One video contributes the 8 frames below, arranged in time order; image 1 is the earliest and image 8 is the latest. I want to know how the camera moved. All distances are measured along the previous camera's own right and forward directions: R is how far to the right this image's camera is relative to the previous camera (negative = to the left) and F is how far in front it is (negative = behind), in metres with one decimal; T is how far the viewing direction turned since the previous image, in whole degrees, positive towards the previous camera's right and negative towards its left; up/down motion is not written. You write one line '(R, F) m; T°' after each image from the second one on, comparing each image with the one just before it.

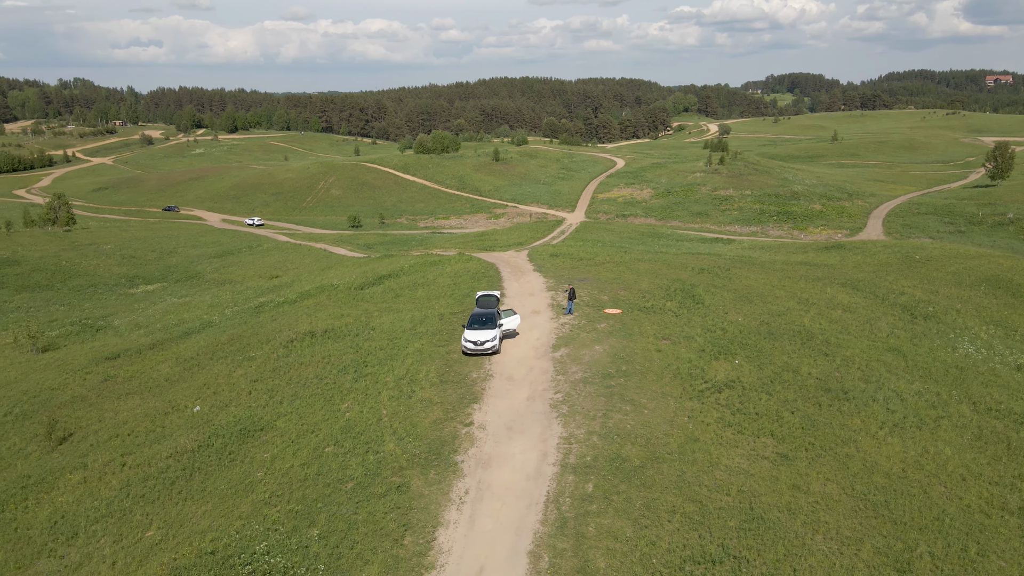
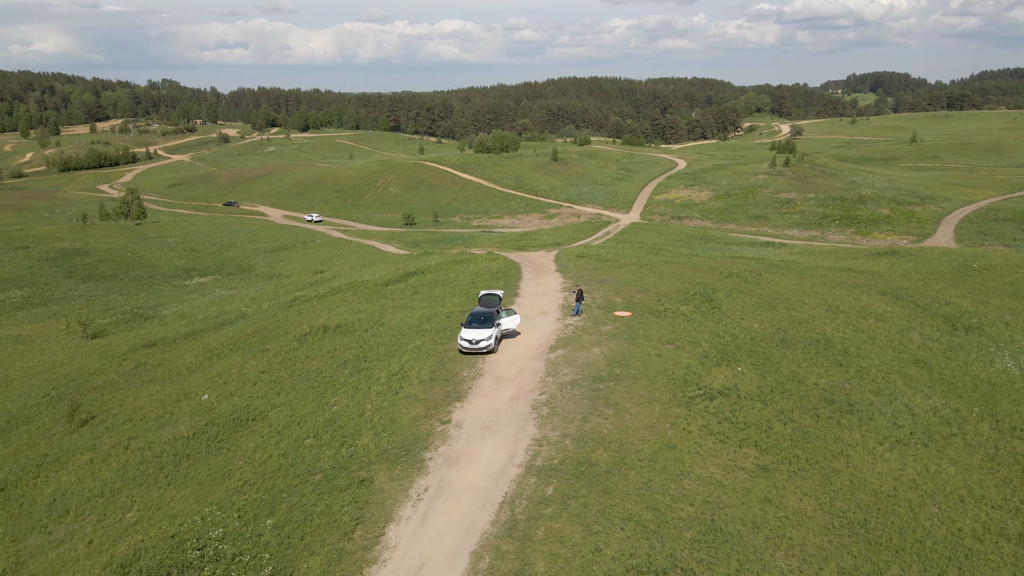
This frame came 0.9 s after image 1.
(+2.2, +0.2) m; -5°
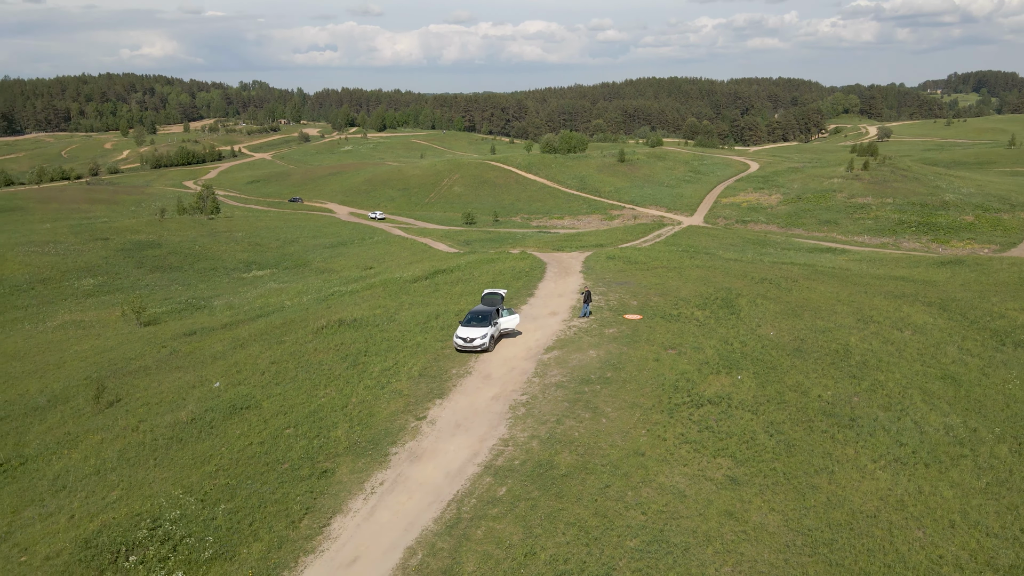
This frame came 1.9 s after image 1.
(+2.5, +0.2) m; -6°
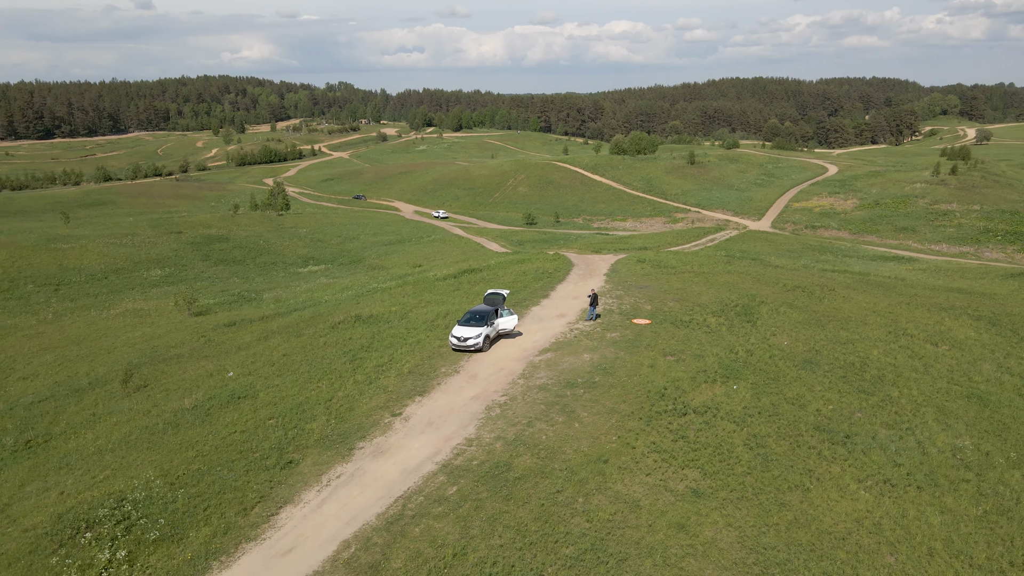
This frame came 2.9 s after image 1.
(+2.5, +0.2) m; -6°
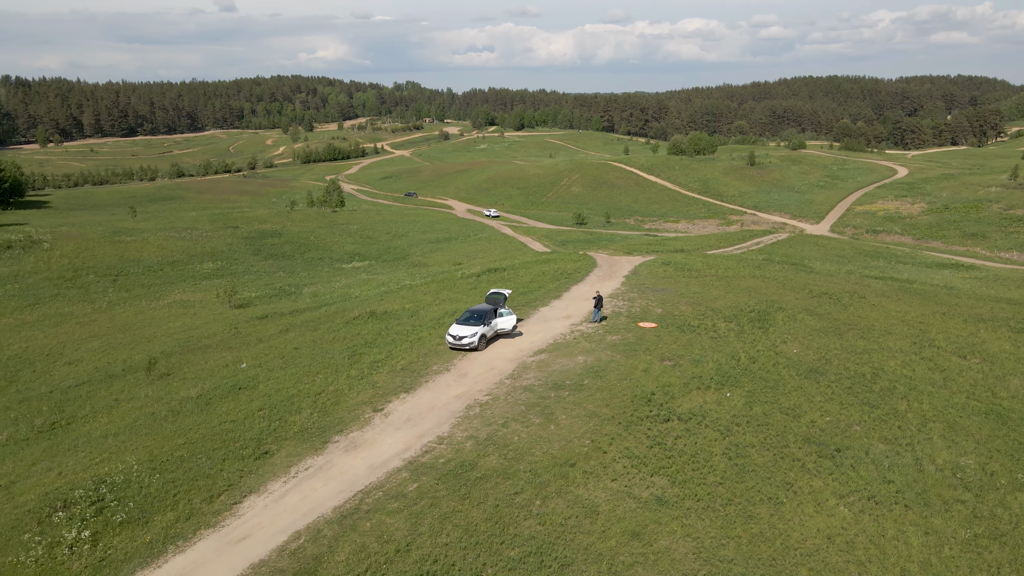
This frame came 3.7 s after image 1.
(+2.1, +0.1) m; -5°
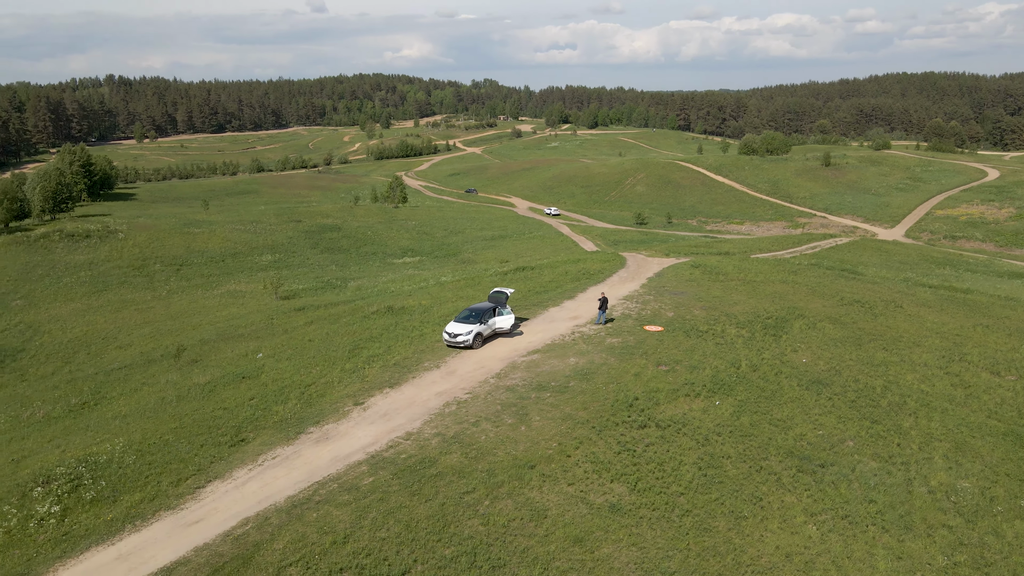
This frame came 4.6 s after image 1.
(+2.5, +0.1) m; -6°
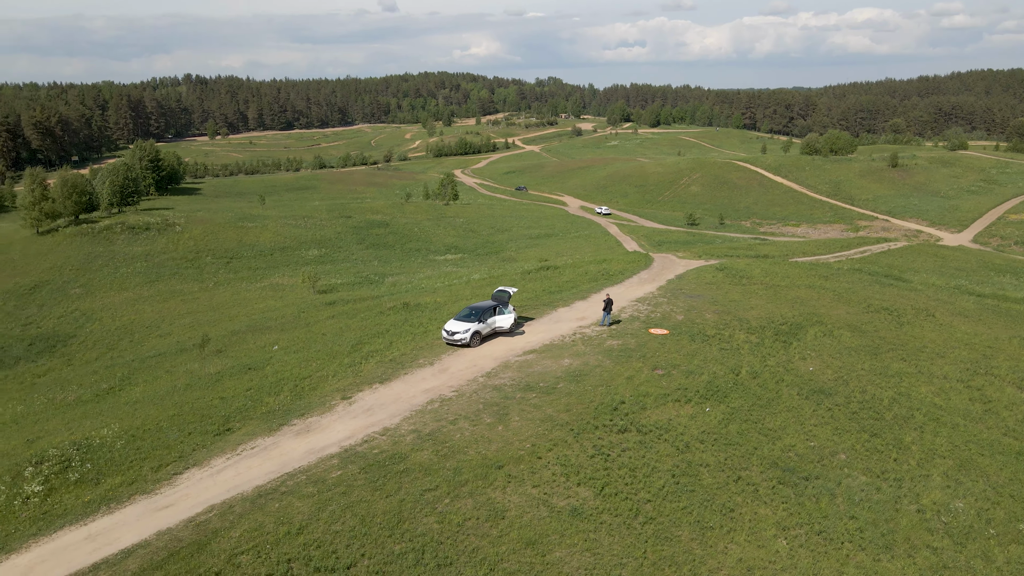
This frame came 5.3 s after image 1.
(+2.0, +0.1) m; -5°
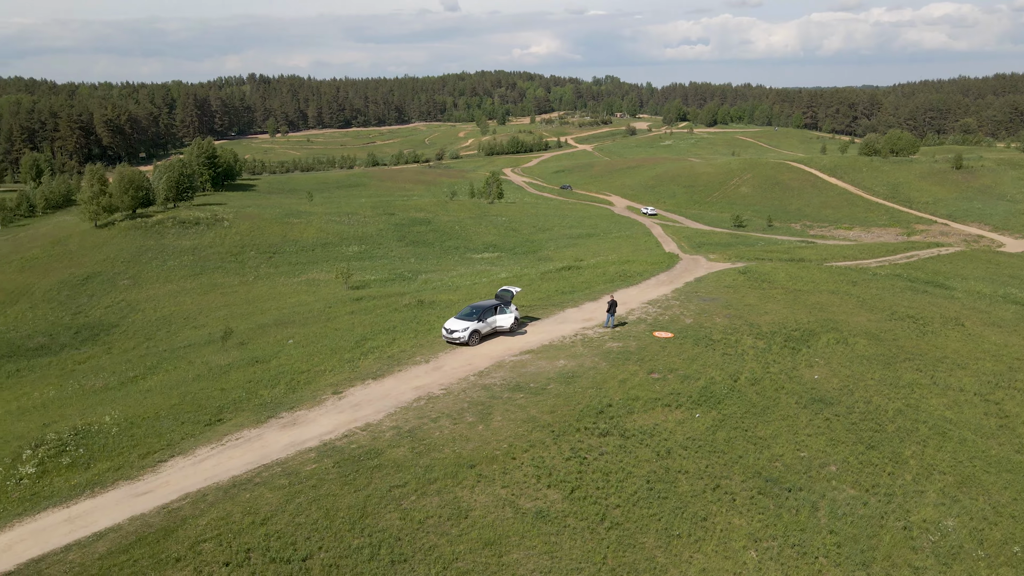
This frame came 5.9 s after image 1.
(+1.8, +0.1) m; -4°
